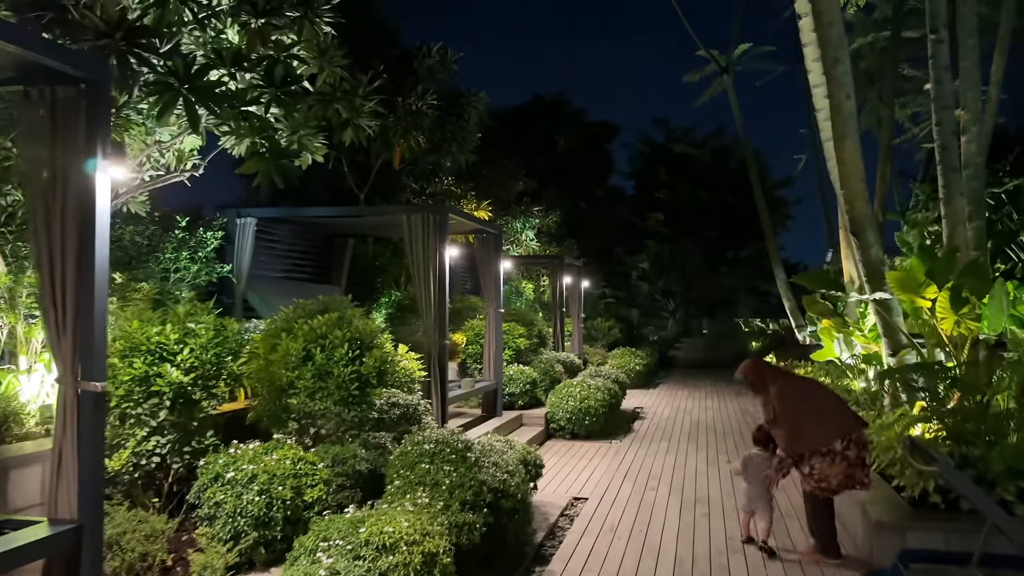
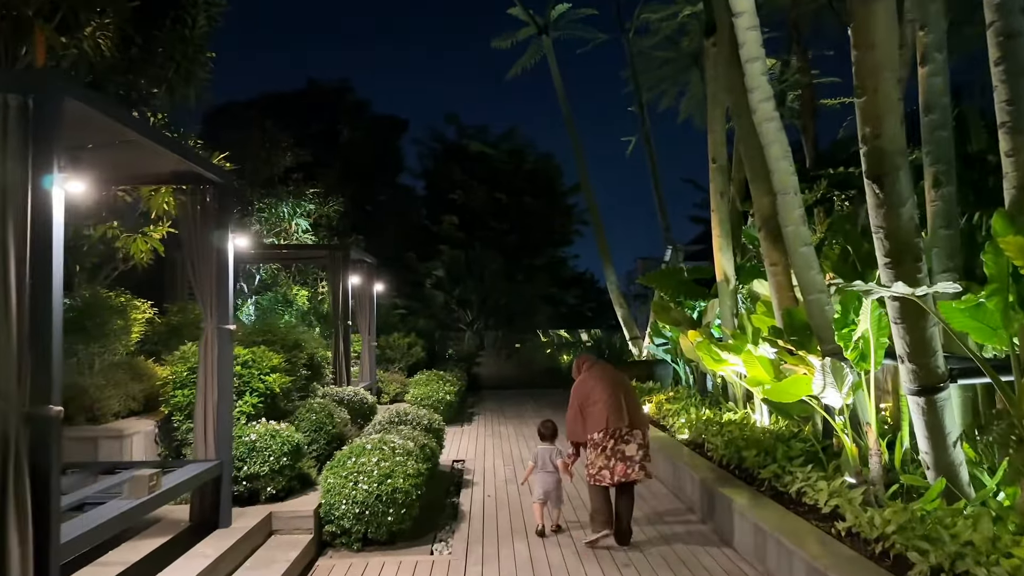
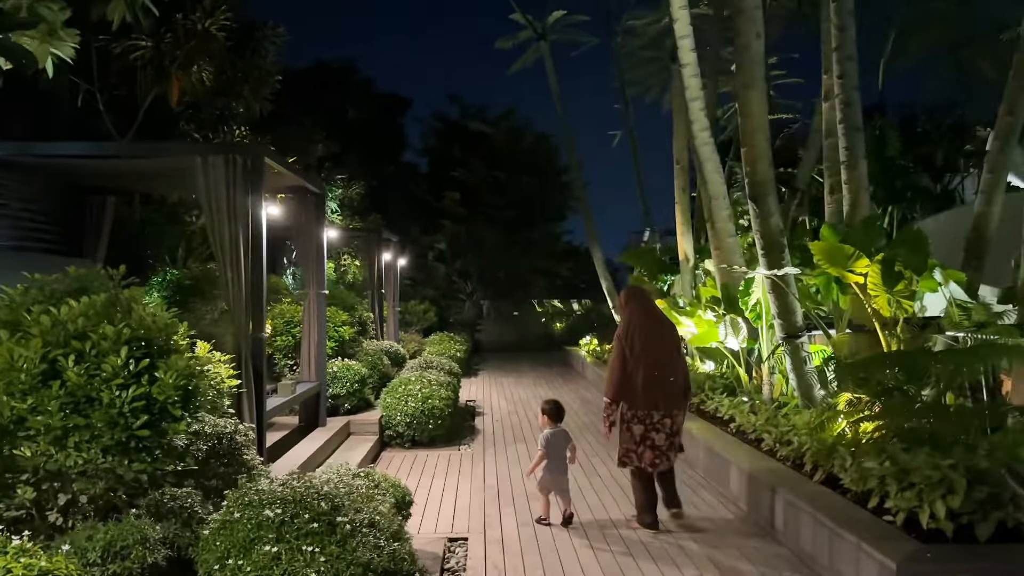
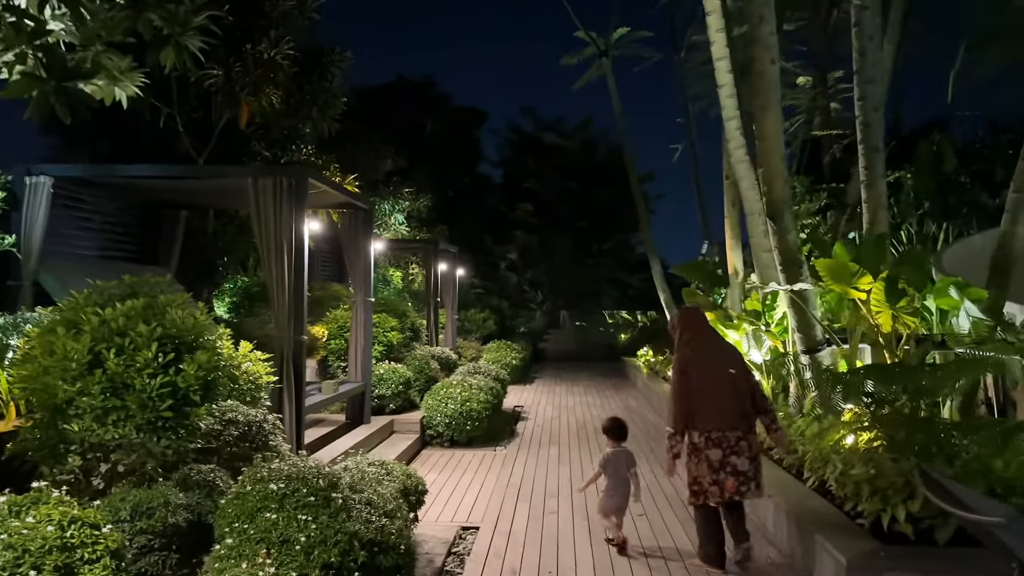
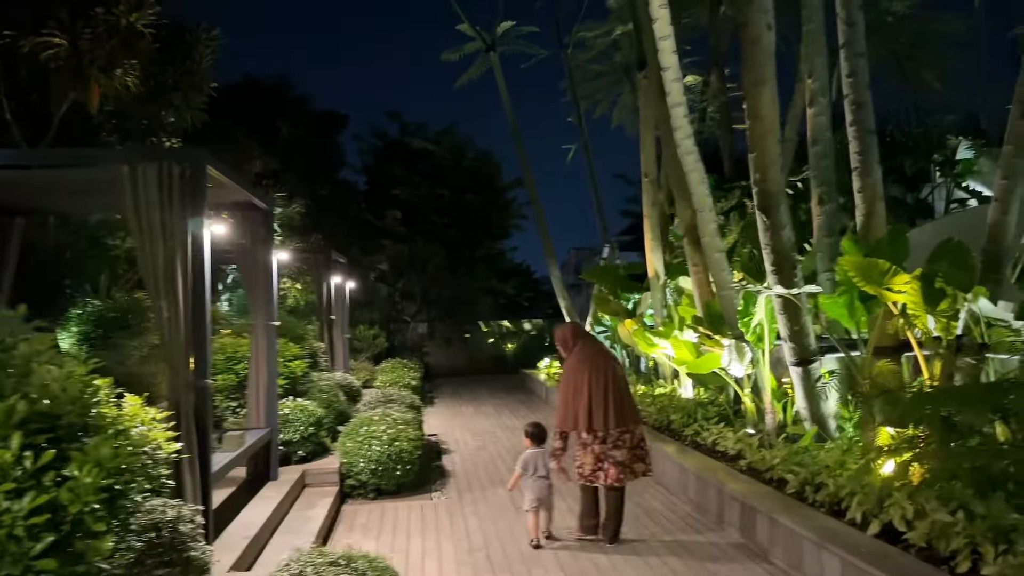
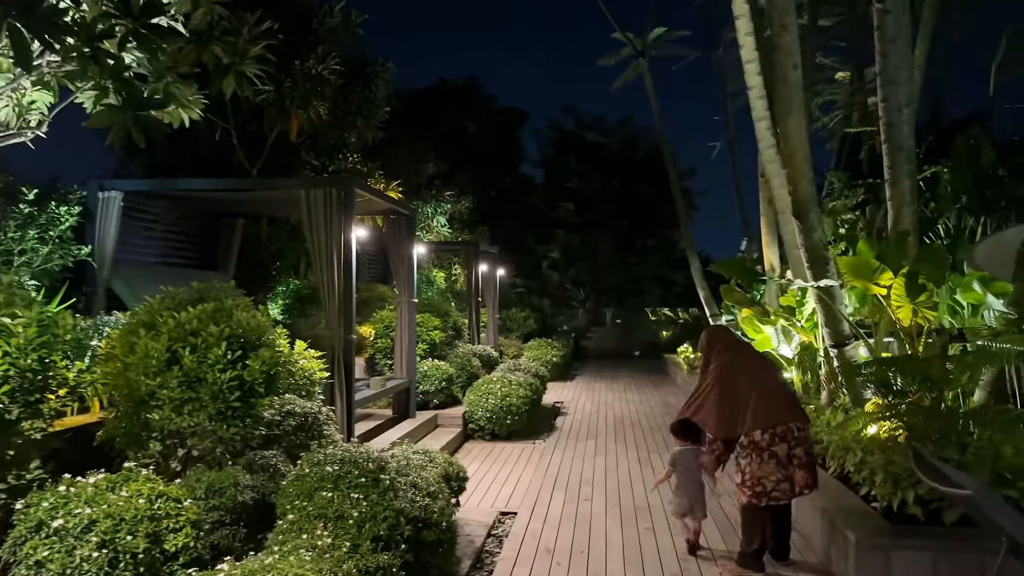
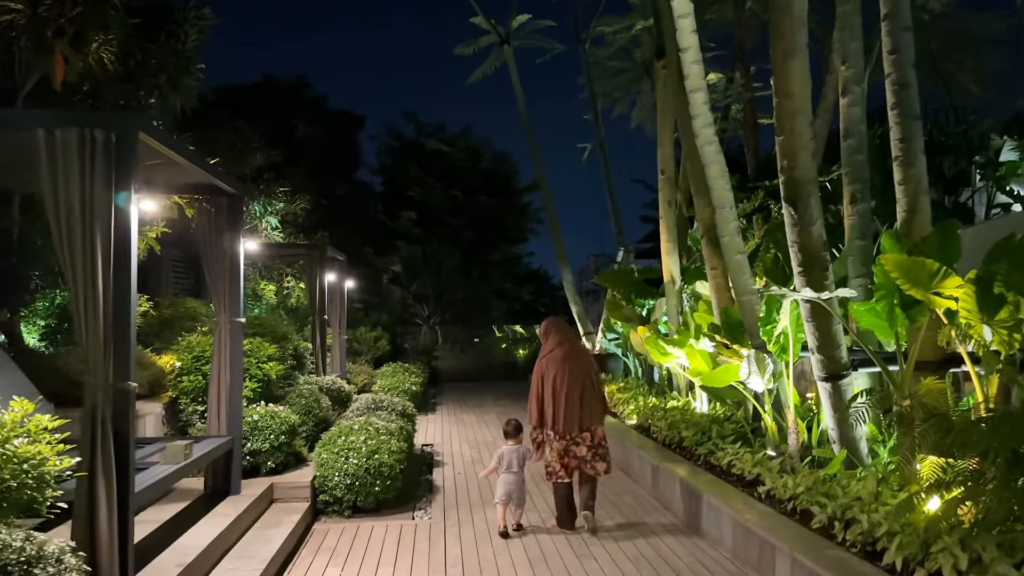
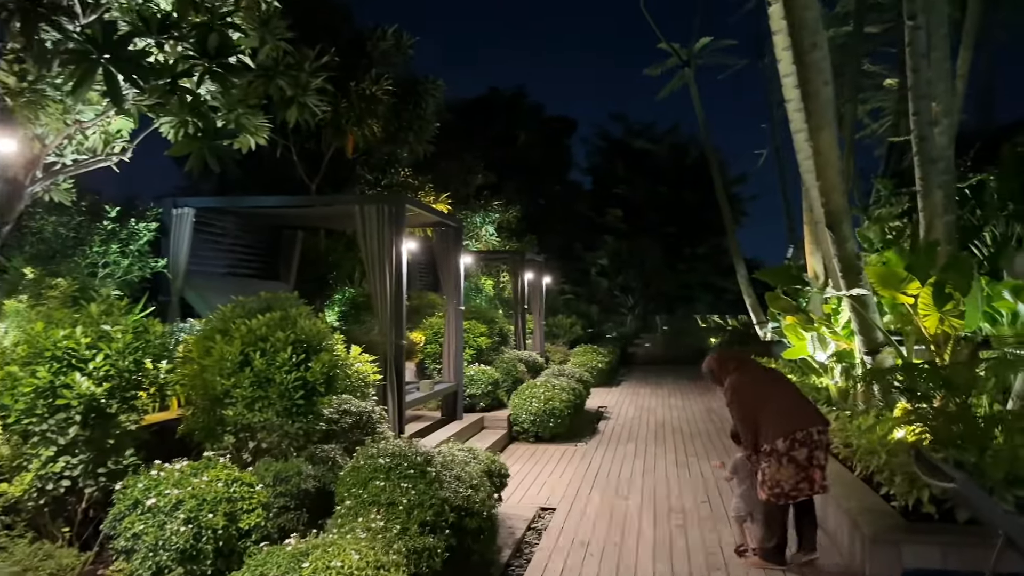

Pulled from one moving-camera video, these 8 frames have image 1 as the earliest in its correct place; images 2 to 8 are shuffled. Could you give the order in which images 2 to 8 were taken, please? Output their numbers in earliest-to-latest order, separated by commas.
8, 6, 4, 3, 5, 7, 2
